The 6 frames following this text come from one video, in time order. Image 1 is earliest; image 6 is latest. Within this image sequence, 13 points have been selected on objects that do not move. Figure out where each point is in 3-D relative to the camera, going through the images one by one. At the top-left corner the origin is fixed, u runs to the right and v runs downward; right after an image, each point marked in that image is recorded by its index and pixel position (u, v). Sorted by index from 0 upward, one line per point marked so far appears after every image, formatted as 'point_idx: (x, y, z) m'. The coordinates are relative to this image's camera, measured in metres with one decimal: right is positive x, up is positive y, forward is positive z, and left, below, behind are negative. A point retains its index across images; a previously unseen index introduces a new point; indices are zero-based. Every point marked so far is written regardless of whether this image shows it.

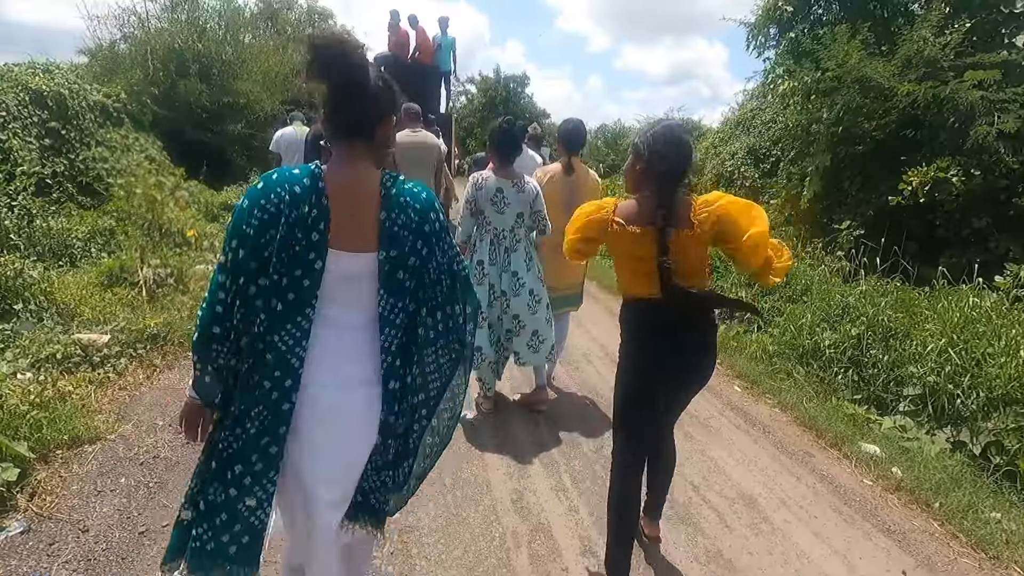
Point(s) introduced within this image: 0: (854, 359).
0: (+3.2, -0.7, +5.1) m
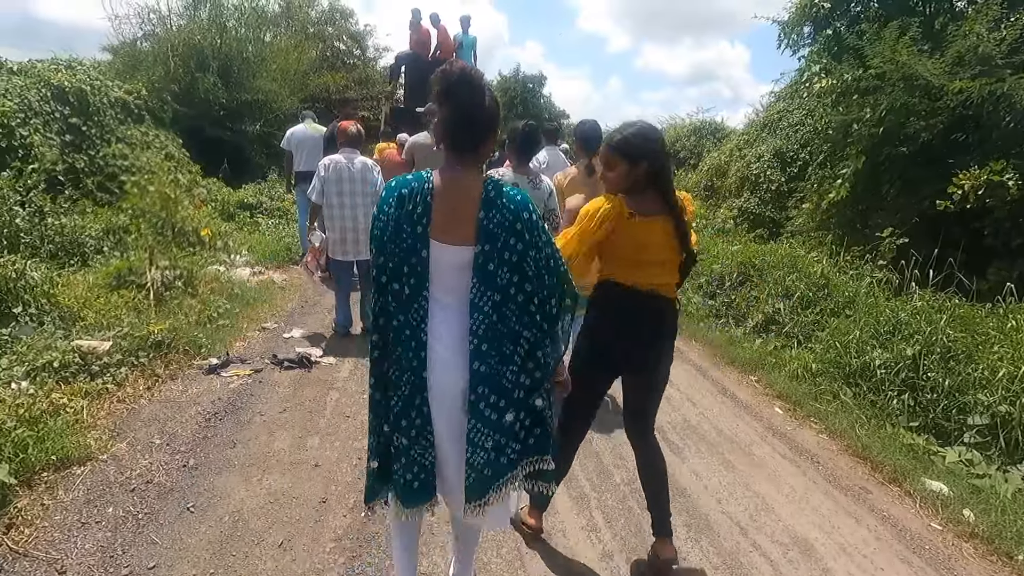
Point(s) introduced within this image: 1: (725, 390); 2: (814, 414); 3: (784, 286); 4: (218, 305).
0: (+3.4, -0.8, +4.6) m
1: (+2.1, -1.0, +5.2) m
2: (+2.7, -1.1, +4.7) m
3: (+3.4, 0.0, +6.6) m
4: (-3.0, -0.2, +5.5) m
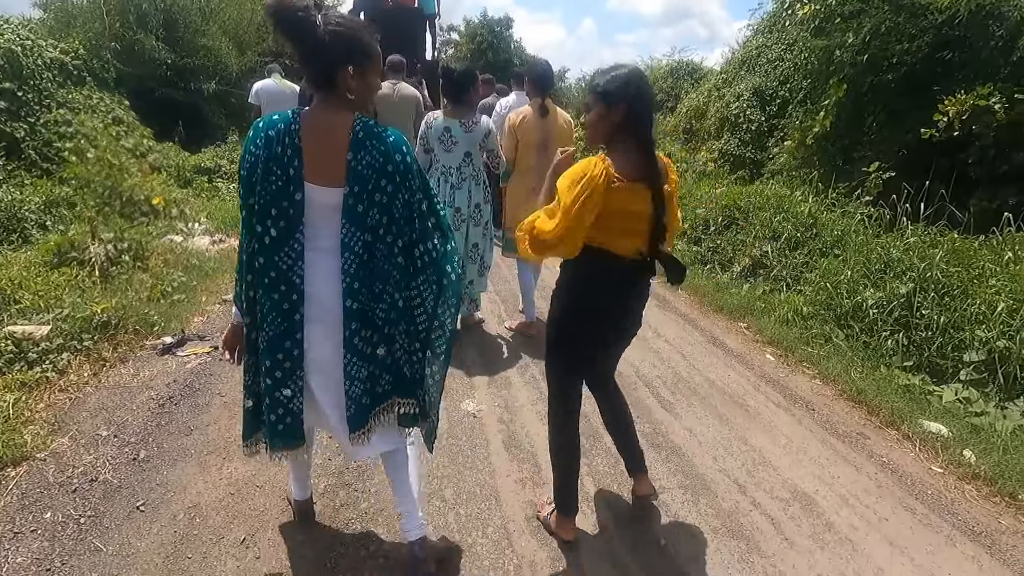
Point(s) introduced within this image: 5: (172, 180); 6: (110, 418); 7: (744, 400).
0: (+3.3, -0.3, +4.5) m
1: (+1.9, -0.5, +5.0) m
2: (+2.5, -0.6, +4.5) m
3: (+3.1, +0.7, +6.4) m
4: (-3.3, +0.1, +5.1) m
5: (-6.4, +2.0, +10.1) m
6: (-2.4, -0.8, +3.2) m
7: (+1.7, -0.8, +3.9) m
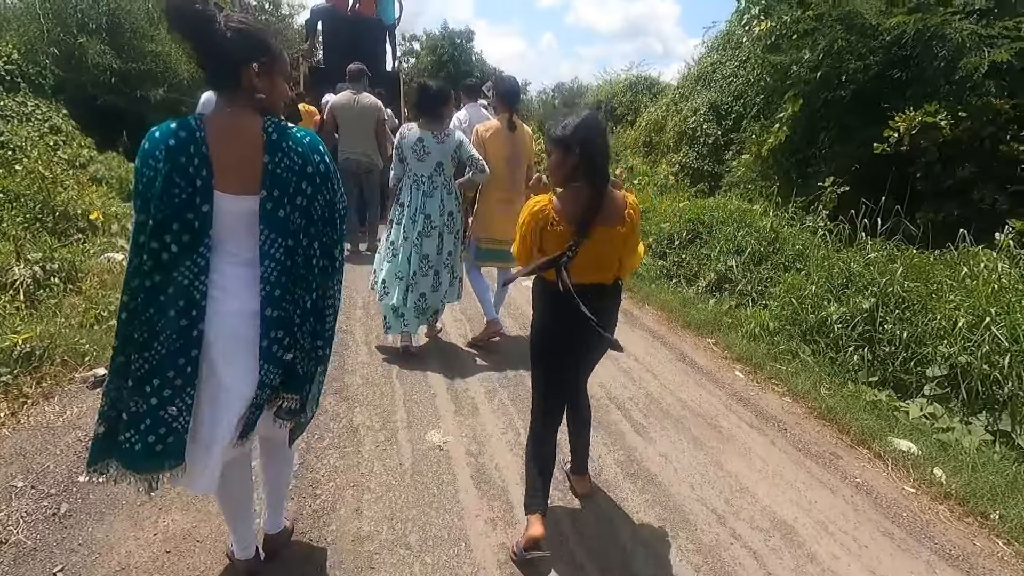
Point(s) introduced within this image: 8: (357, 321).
0: (+3.0, -0.4, +4.5) m
1: (+1.6, -0.6, +4.9) m
2: (+2.2, -0.7, +4.5) m
3: (+2.7, +0.6, +6.5) m
4: (-3.6, -0.1, +4.7) m
5: (-7.1, +1.7, +9.5) m
6: (-2.6, -0.9, +2.8) m
7: (+1.5, -1.0, +3.8) m
8: (-1.5, -0.3, +5.2) m
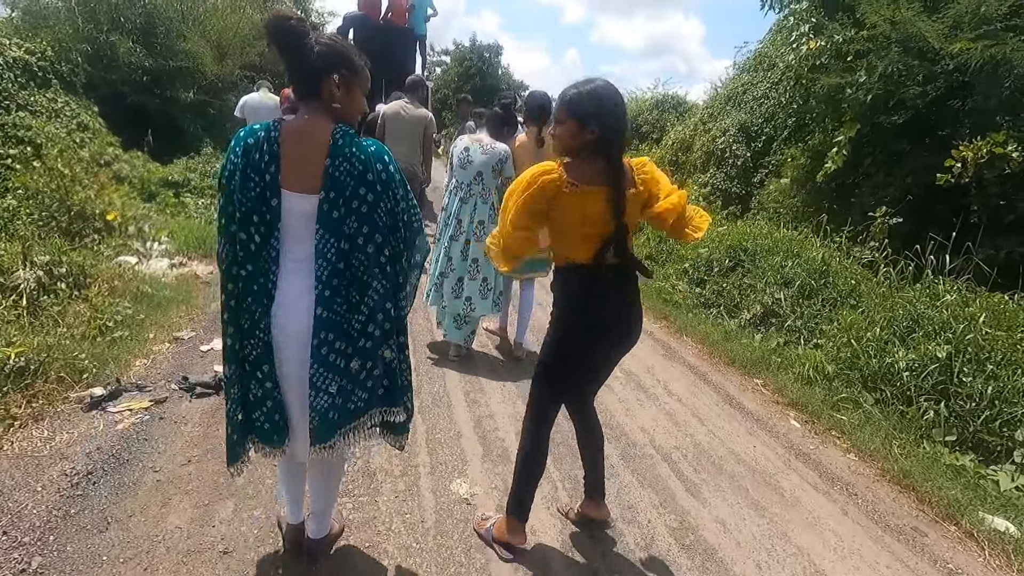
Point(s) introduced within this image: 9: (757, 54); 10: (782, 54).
0: (+3.2, -0.8, +4.0) m
1: (+1.8, -0.9, +4.5) m
2: (+2.5, -1.1, +4.1) m
3: (+3.0, +0.2, +6.0) m
4: (-3.3, -0.2, +4.4) m
5: (-6.6, +1.7, +9.3) m
6: (-2.4, -1.0, +2.5) m
7: (+1.7, -1.2, +3.4) m
8: (-1.2, -0.5, +4.8) m
9: (+6.8, +6.5, +14.8) m
10: (+6.3, +5.5, +12.6) m
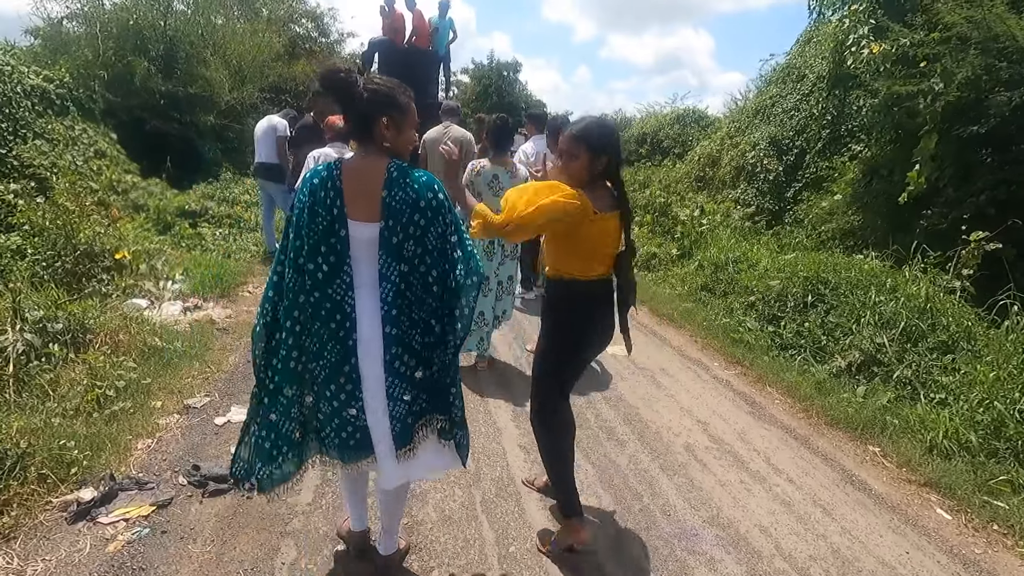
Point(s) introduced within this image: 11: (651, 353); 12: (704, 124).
0: (+3.7, -1.1, +3.2) m
1: (+2.3, -1.3, +3.7) m
2: (+3.0, -1.4, +3.2) m
3: (+3.6, -0.2, +5.2) m
4: (-2.8, -0.6, +3.8) m
5: (-6.0, +1.1, +8.8) m
6: (-1.9, -1.4, +1.8) m
7: (+2.2, -1.6, +2.6) m
8: (-0.7, -0.9, +4.1) m
9: (+7.5, +5.9, +14.0) m
10: (+7.0, +5.0, +11.9) m
11: (+1.5, -0.7, +5.8) m
12: (+7.3, +6.0, +19.7) m
